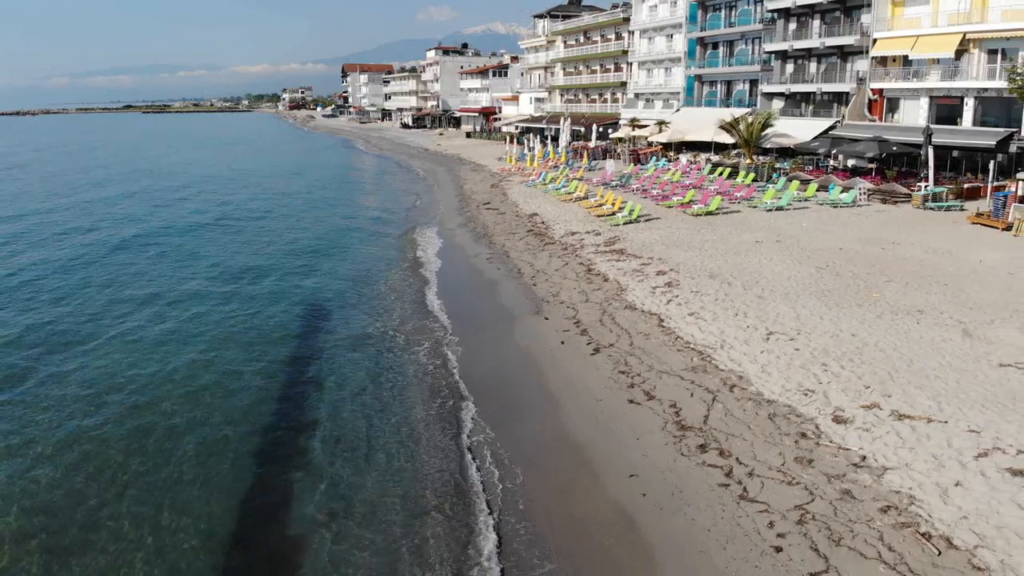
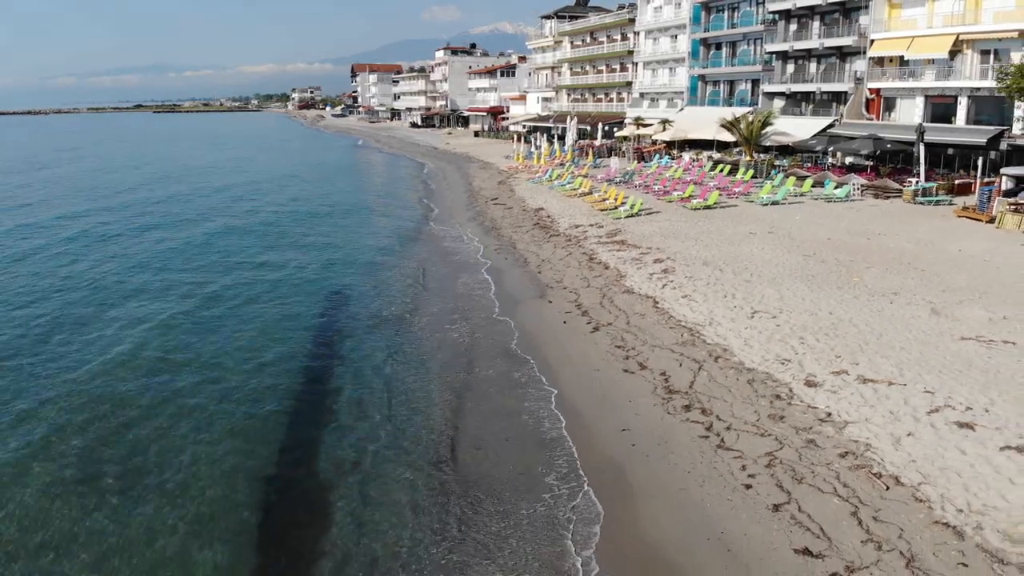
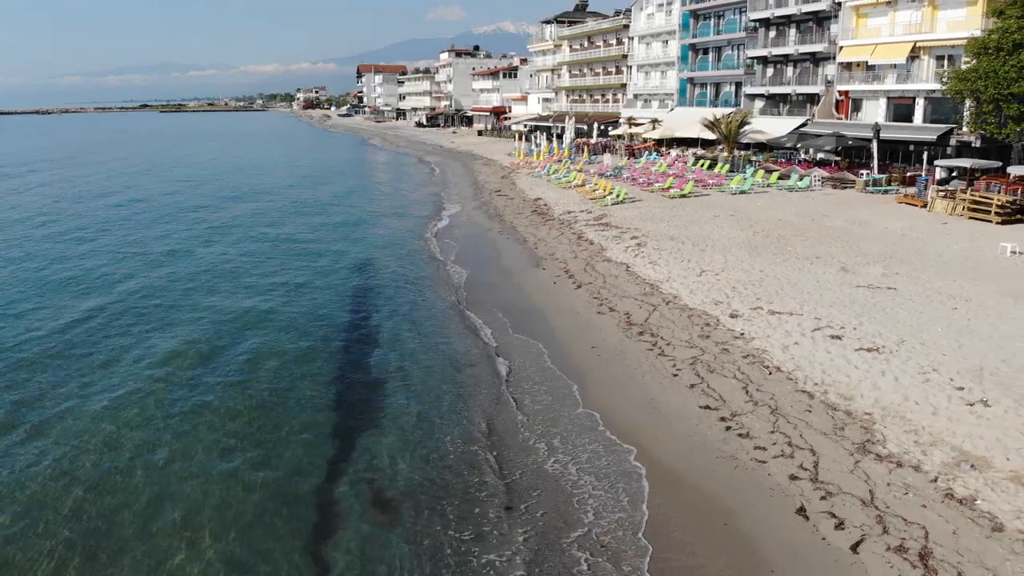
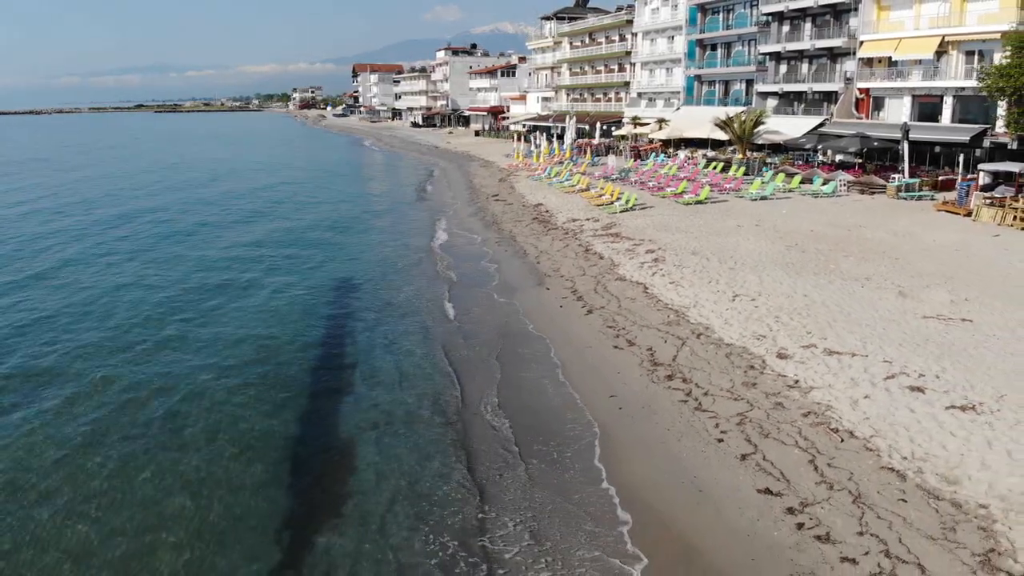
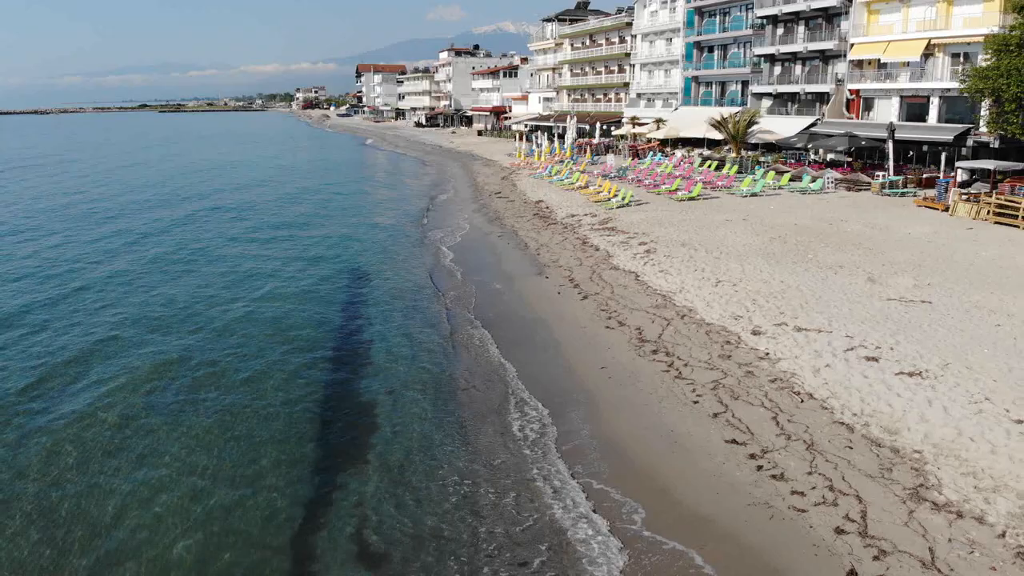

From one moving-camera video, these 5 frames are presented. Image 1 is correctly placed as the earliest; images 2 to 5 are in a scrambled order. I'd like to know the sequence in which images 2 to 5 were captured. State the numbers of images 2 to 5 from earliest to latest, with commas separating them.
2, 4, 5, 3
